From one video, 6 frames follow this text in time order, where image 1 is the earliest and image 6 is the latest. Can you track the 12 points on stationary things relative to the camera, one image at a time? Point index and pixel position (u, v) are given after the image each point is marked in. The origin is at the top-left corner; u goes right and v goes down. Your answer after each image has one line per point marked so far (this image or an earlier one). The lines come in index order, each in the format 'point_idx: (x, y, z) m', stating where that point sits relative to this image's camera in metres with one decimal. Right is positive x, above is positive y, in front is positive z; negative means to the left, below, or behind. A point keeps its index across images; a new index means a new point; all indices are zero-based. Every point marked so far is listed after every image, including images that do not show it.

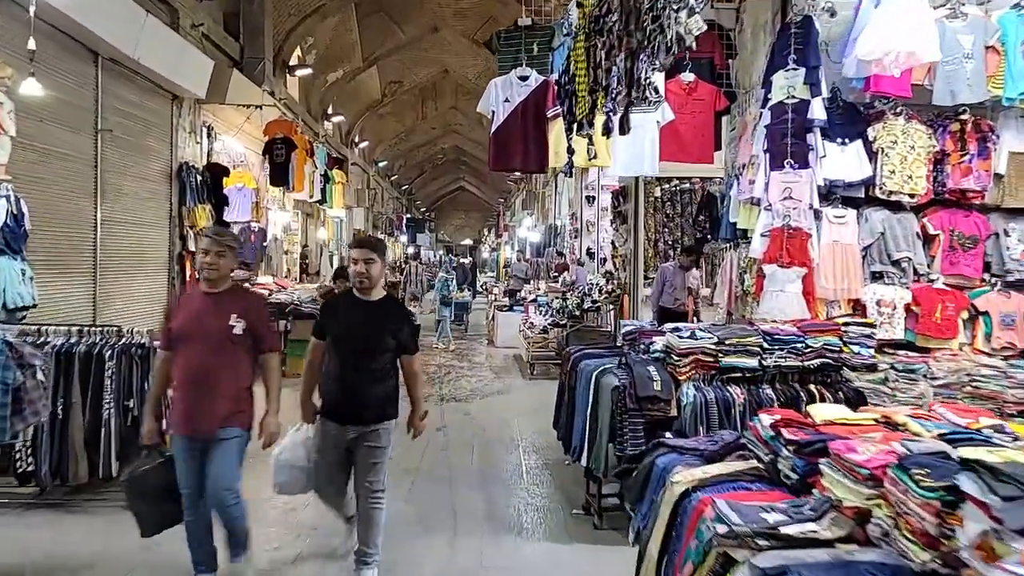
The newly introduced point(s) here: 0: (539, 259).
0: (+0.6, +0.6, +16.1) m
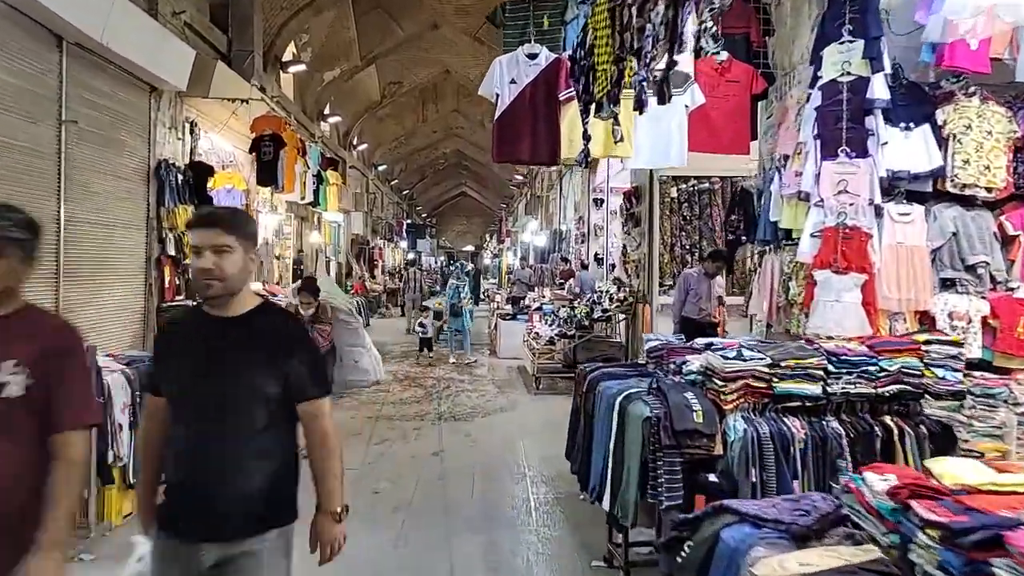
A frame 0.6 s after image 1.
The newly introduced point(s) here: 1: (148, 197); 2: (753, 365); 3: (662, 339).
0: (+0.7, +0.5, +15.4) m
1: (-4.0, +1.0, +7.9) m
2: (+1.0, -0.3, +2.9) m
3: (+0.9, -0.3, +4.1) m
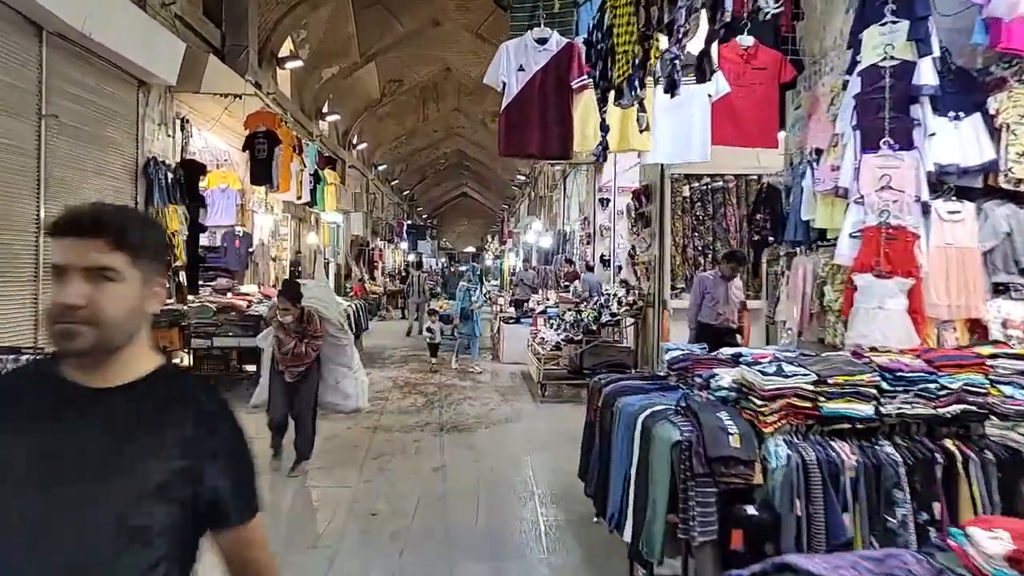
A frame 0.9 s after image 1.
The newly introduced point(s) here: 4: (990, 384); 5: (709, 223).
0: (+0.7, +0.4, +15.1) m
1: (-3.9, +1.0, +7.5) m
2: (+1.0, -0.3, +2.6) m
3: (+0.9, -0.3, +3.8) m
4: (+1.7, -0.3, +2.6) m
5: (+2.0, +0.7, +7.4) m
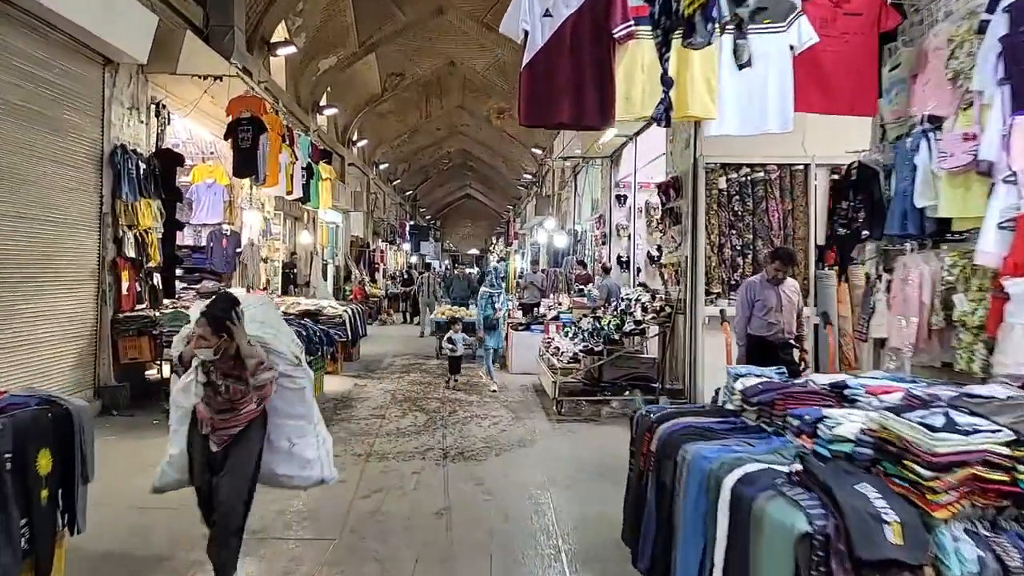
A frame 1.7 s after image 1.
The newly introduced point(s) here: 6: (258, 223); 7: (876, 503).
0: (+0.9, +0.4, +14.2) m
1: (-3.8, +0.9, +6.7) m
2: (+1.1, -0.4, +1.7) m
3: (+1.0, -0.4, +2.9) m
4: (+1.8, -0.4, +1.8) m
5: (+2.1, +0.6, +6.5) m
6: (-3.9, +1.0, +11.0) m
7: (+0.9, -0.5, +1.7) m
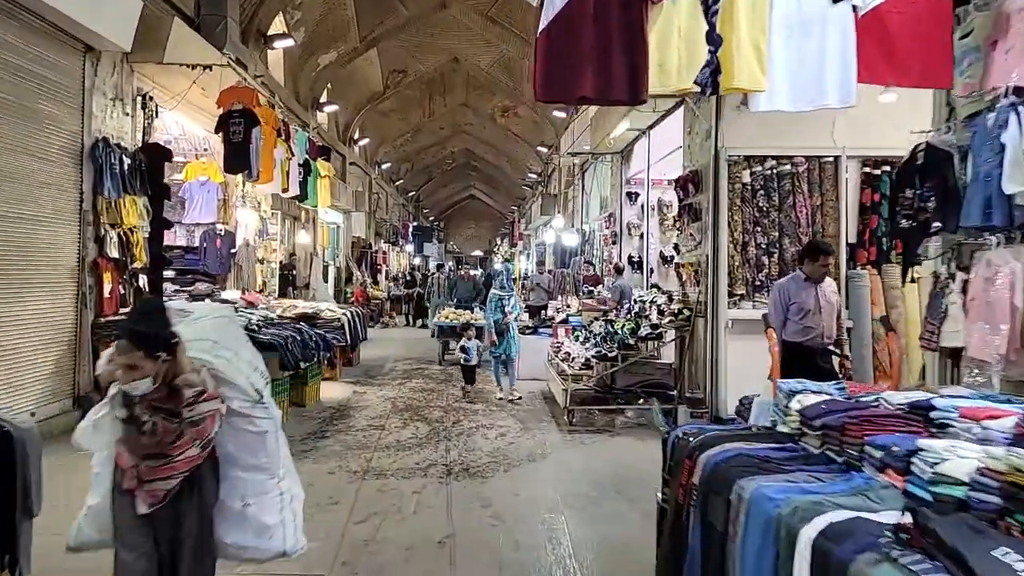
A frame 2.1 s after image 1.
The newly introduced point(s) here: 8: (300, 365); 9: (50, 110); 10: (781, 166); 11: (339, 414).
0: (+1.0, +0.3, +13.8) m
1: (-3.7, +0.9, +6.3) m
2: (+1.2, -0.4, +1.3) m
3: (+1.1, -0.4, +2.4) m
4: (+1.9, -0.4, +1.3) m
5: (+2.2, +0.6, +6.0) m
6: (-3.8, +1.0, +10.6) m
7: (+0.9, -0.5, +1.3) m
8: (-2.0, -0.7, +6.8) m
9: (-3.7, +1.4, +5.9) m
10: (+2.3, +1.0, +6.0) m
11: (-1.7, -1.2, +7.0) m
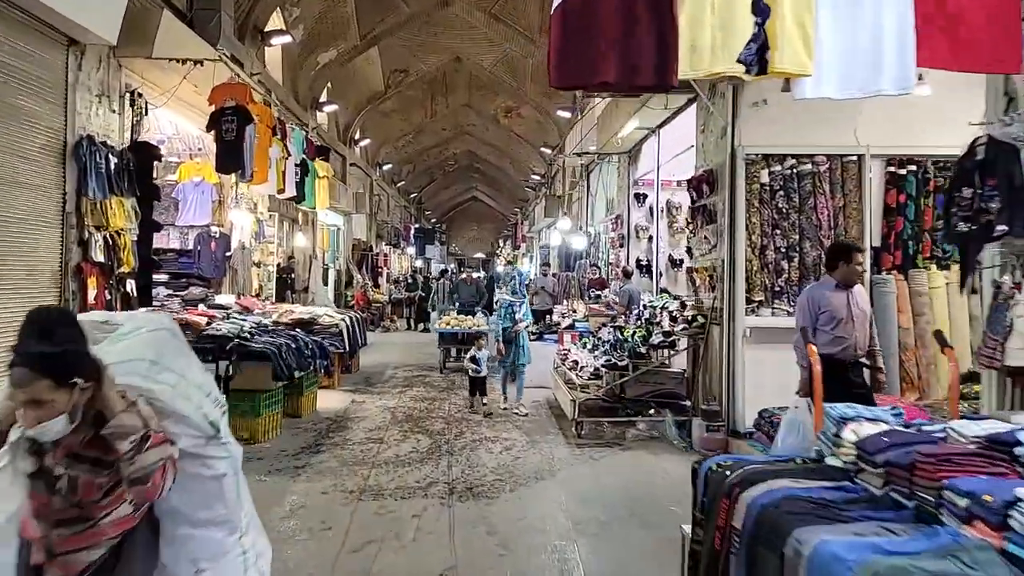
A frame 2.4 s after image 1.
0: (+1.1, +0.3, +13.5) m
1: (-3.7, +0.8, +6.0) m
2: (+1.2, -0.4, +1.0) m
3: (+1.1, -0.4, +2.1) m
4: (+1.9, -0.4, +1.0) m
5: (+2.2, +0.6, +5.7) m
6: (-3.7, +0.9, +10.3) m
7: (+0.9, -0.5, +0.9) m
8: (-2.0, -0.8, +6.5) m
9: (-3.7, +1.4, +5.6) m
10: (+2.3, +1.0, +5.7) m
11: (-1.6, -1.3, +6.7) m
